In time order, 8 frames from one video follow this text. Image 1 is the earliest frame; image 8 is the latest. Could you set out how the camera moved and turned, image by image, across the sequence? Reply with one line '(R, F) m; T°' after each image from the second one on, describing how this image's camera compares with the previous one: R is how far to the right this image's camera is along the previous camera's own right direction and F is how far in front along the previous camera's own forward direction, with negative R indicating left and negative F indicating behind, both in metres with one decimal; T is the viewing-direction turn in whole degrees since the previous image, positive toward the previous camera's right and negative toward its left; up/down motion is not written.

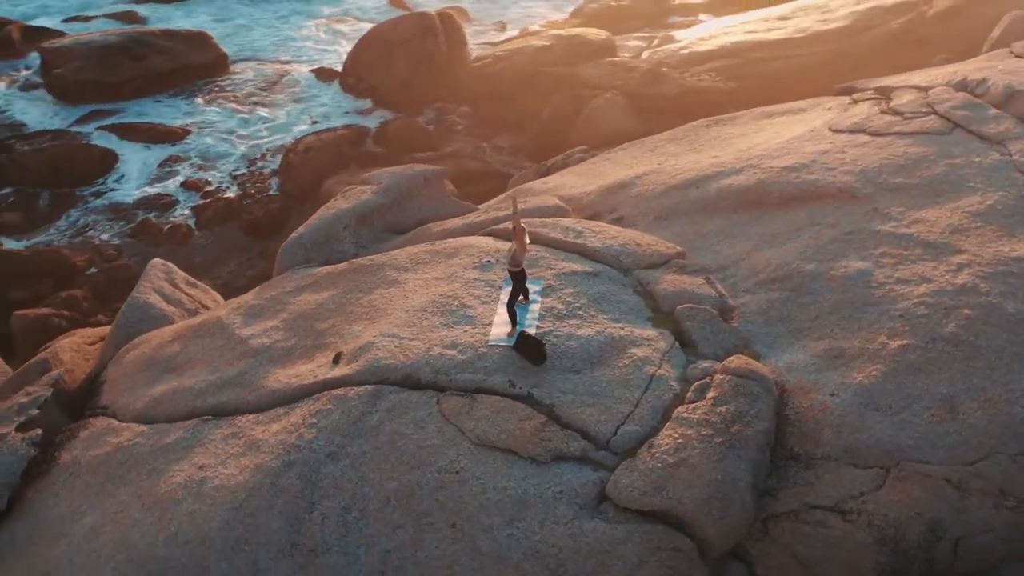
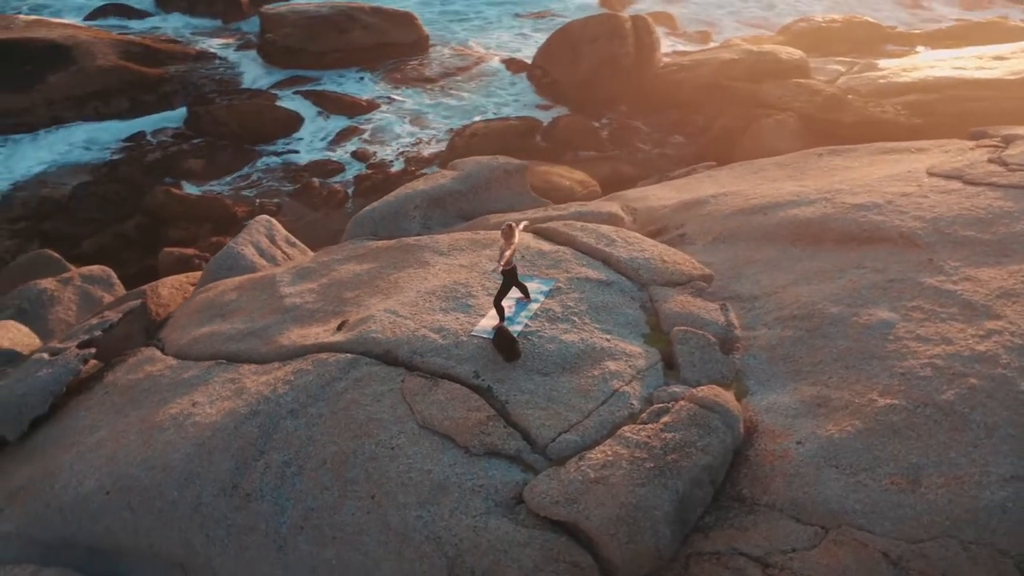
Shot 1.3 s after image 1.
(+1.4, +0.1) m; -13°
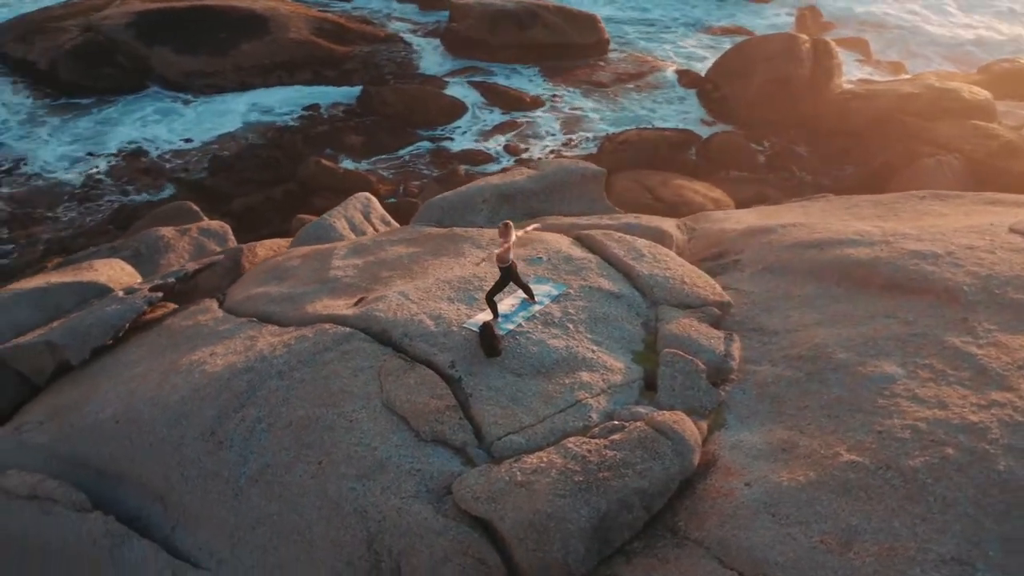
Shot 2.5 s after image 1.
(+1.2, +0.1) m; -12°
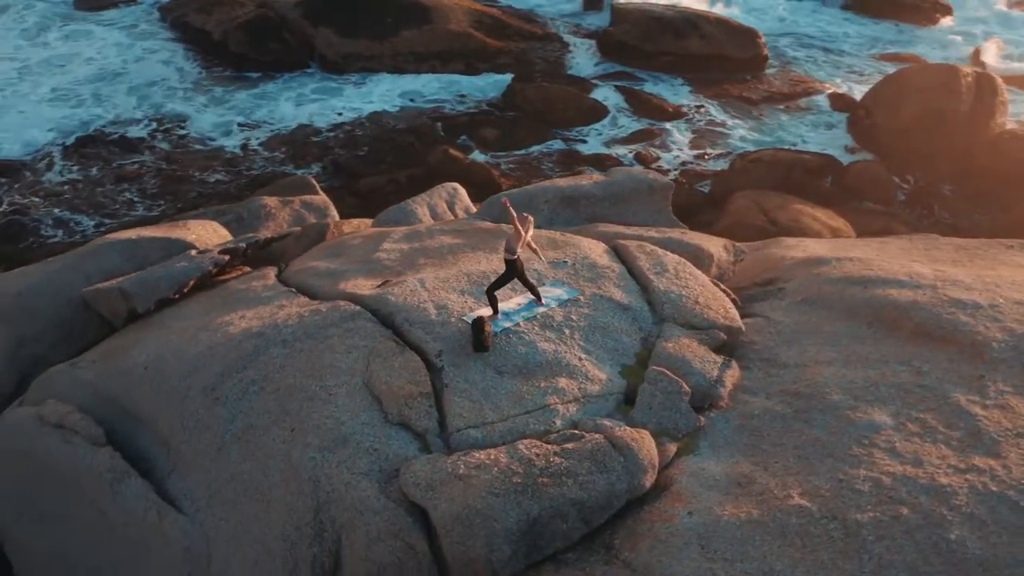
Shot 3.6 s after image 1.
(+1.0, +0.1) m; -10°
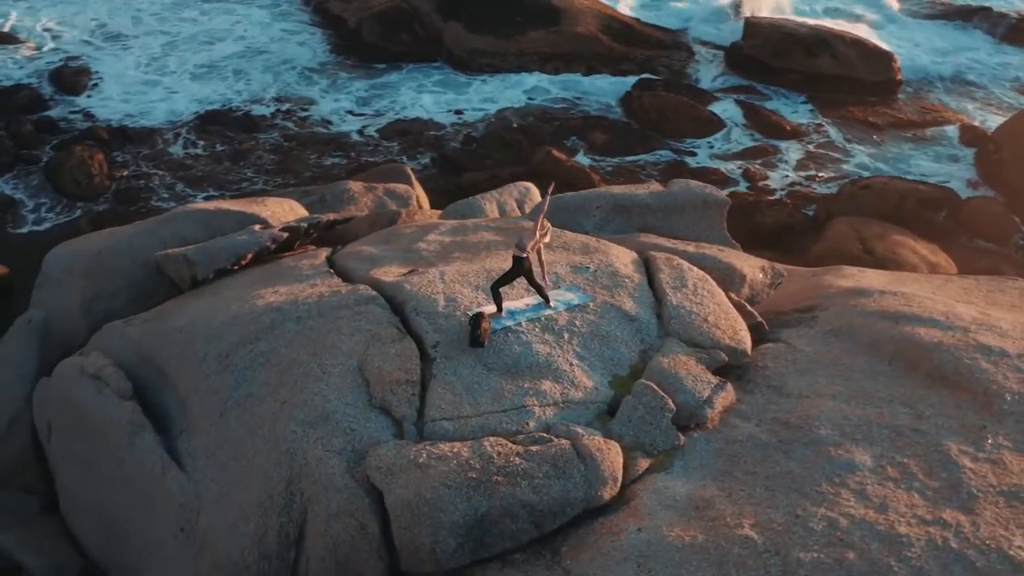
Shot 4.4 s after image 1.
(+0.8, 0.0) m; -8°
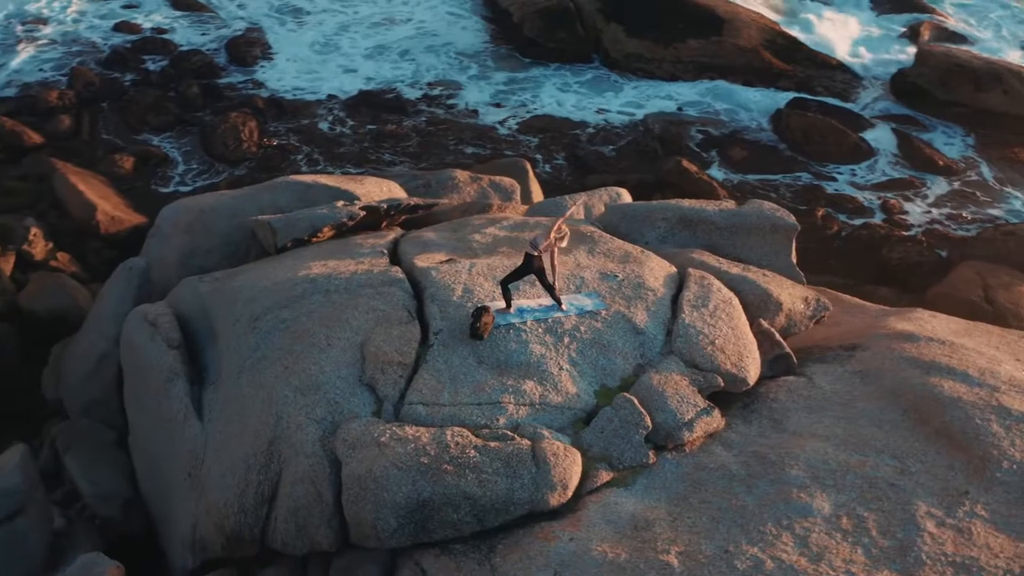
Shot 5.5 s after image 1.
(+1.0, +0.1) m; -10°
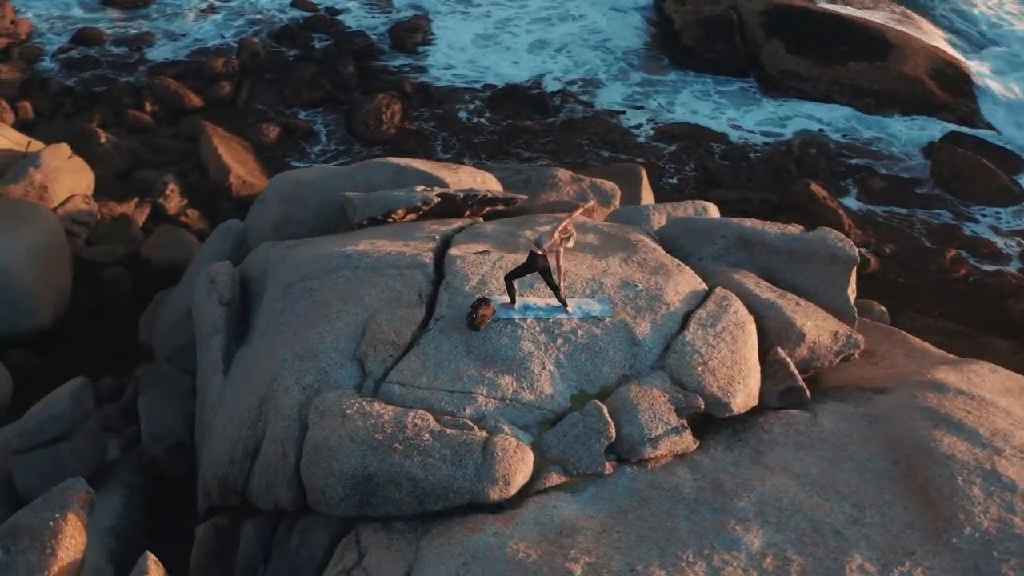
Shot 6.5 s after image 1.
(+1.0, 0.0) m; -10°
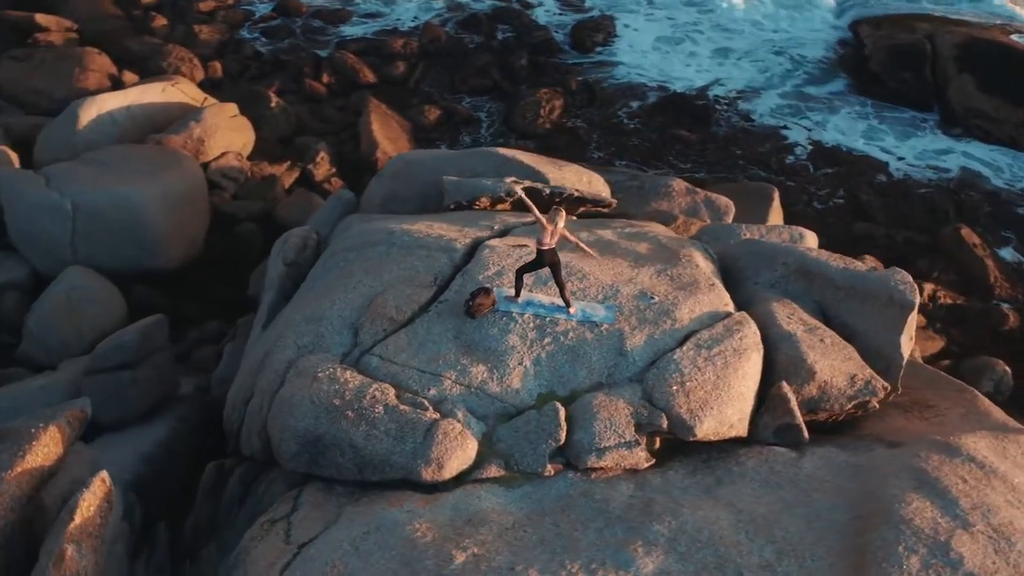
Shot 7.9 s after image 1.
(+1.2, +0.1) m; -12°
